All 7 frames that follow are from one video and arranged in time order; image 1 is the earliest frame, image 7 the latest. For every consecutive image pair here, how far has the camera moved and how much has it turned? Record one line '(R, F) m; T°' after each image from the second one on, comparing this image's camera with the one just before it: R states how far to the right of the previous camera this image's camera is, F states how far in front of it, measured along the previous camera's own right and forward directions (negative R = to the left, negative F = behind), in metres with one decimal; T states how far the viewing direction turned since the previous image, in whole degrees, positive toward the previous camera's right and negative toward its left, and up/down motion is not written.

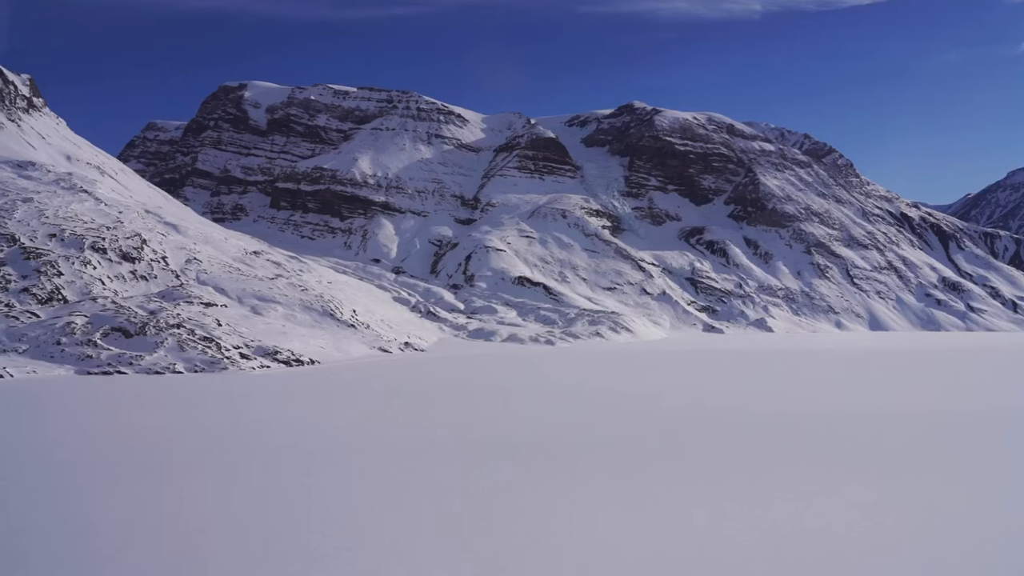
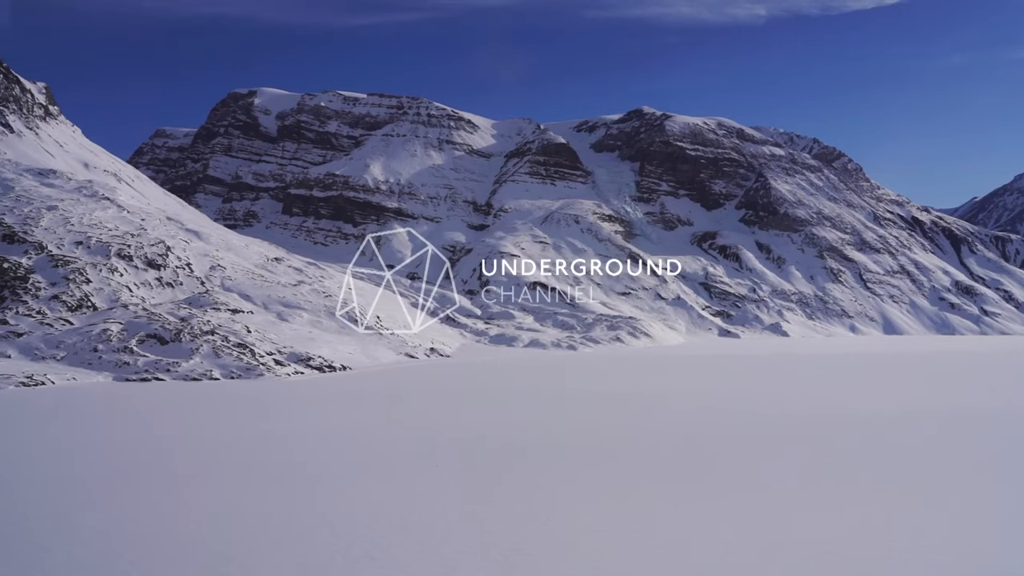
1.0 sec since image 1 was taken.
(-2.0, -0.3) m; 0°
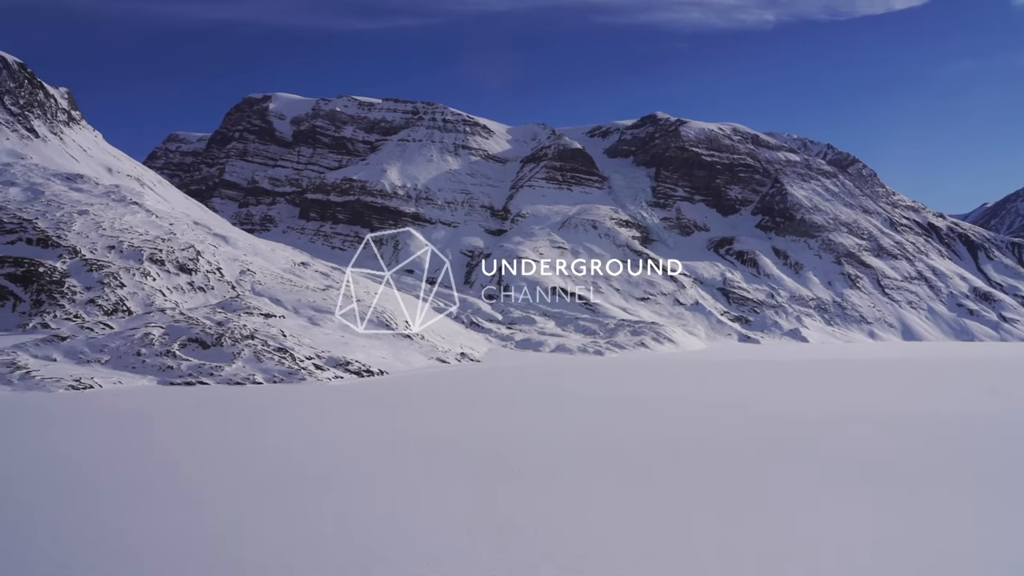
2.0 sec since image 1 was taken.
(-2.3, -0.3) m; 0°
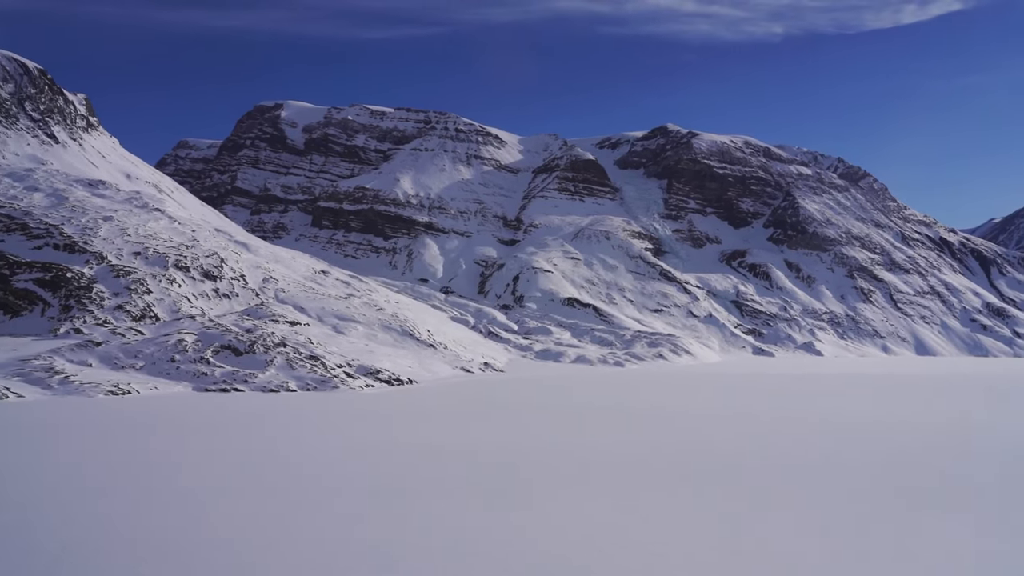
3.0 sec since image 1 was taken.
(-2.1, -0.4) m; 0°
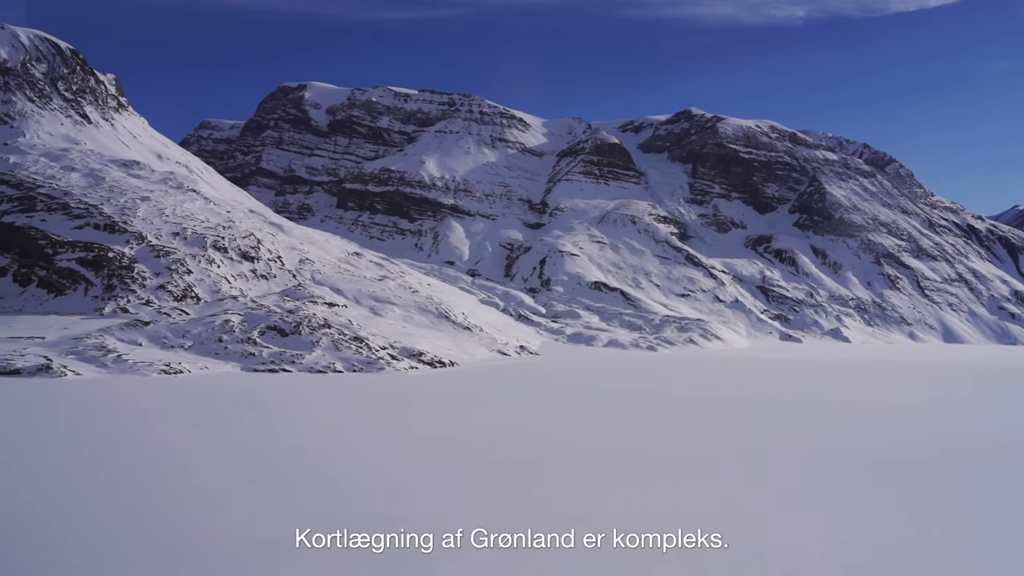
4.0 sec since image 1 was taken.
(-2.0, 0.0) m; -1°
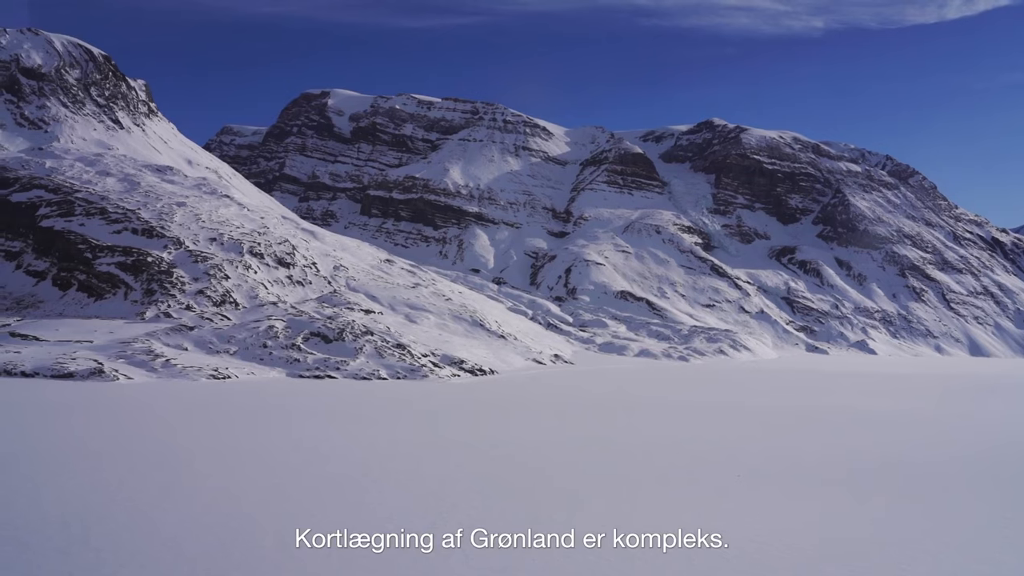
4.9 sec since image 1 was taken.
(-2.2, 0.0) m; -1°
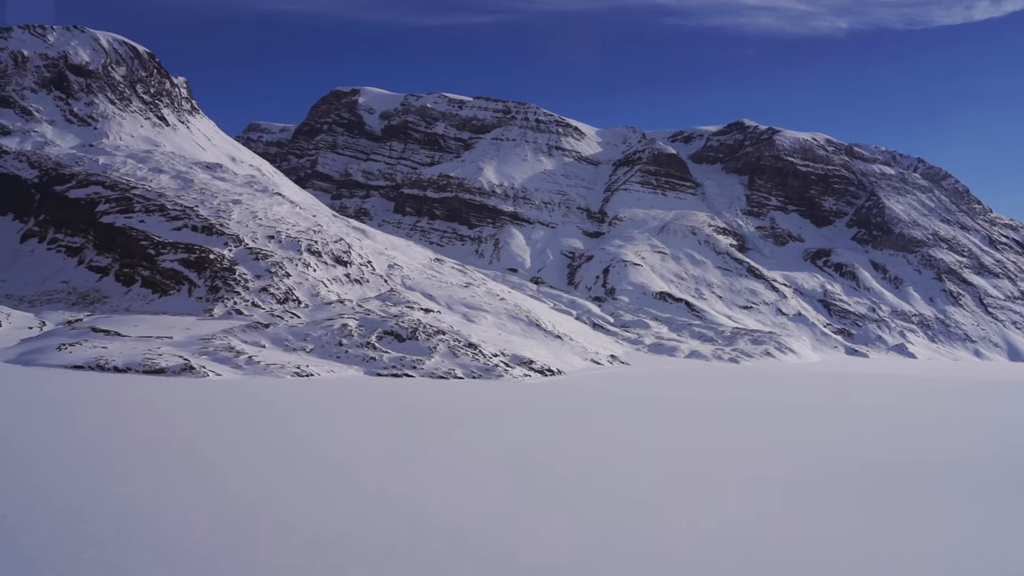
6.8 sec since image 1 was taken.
(-4.2, -0.4) m; -1°
